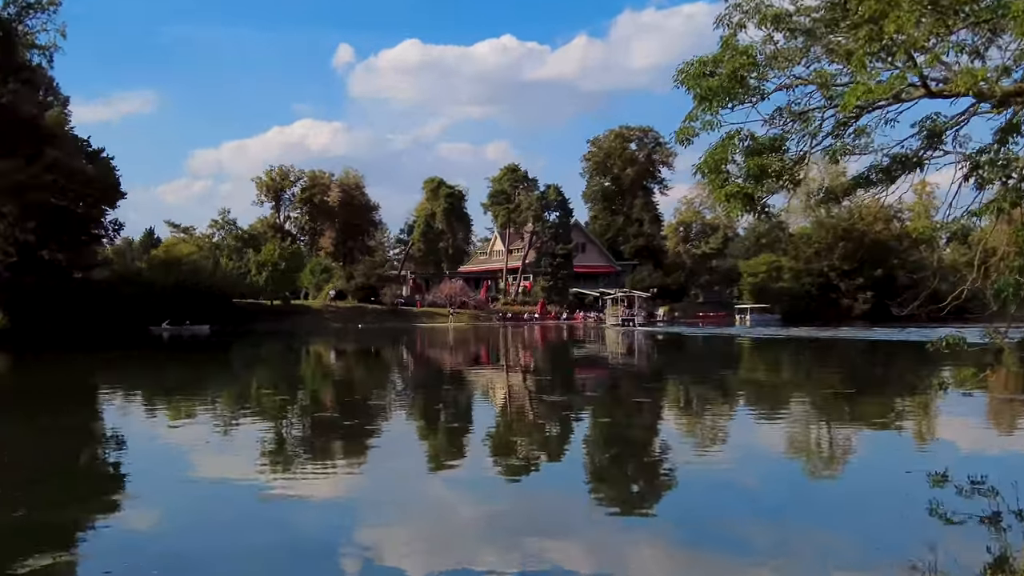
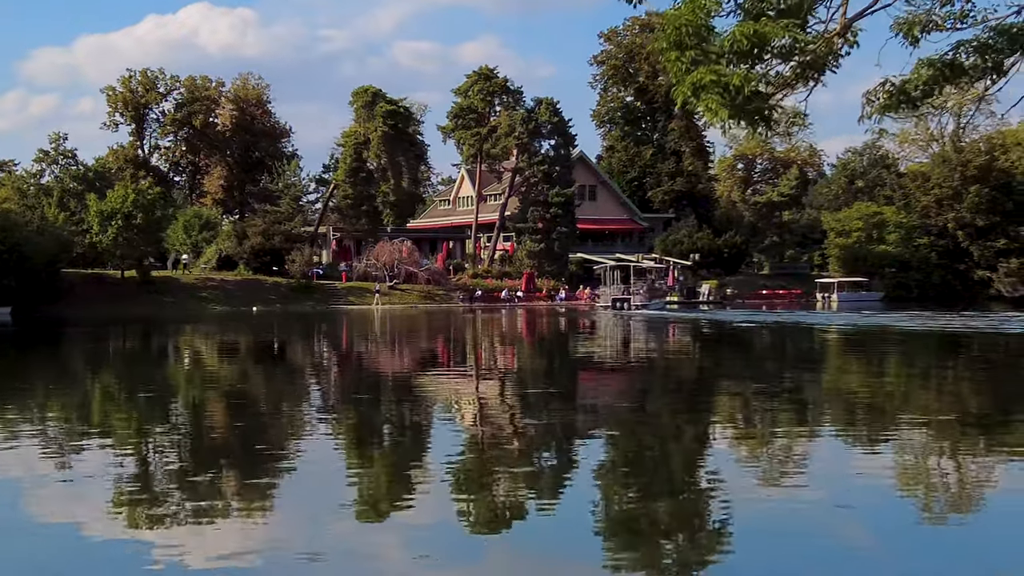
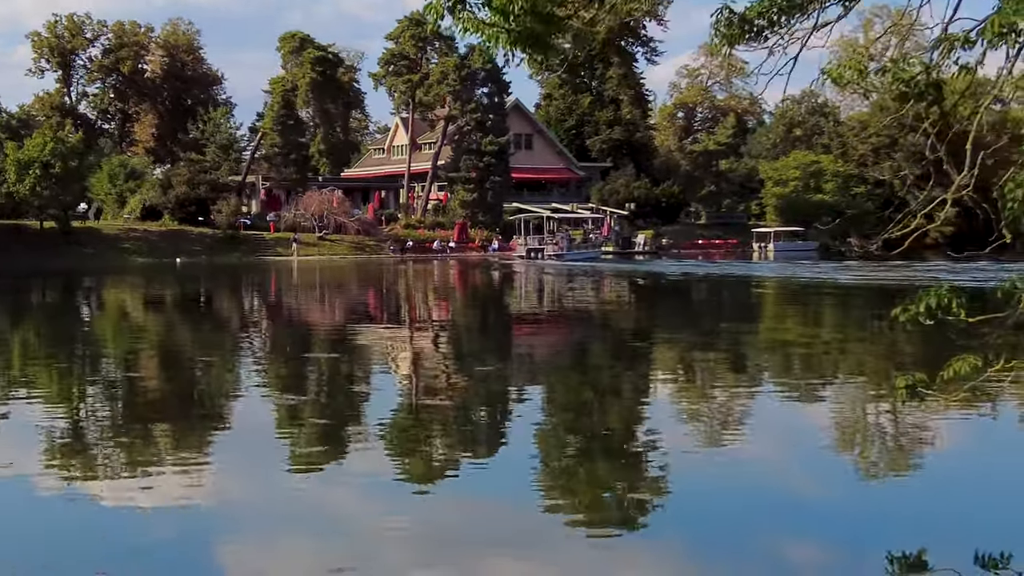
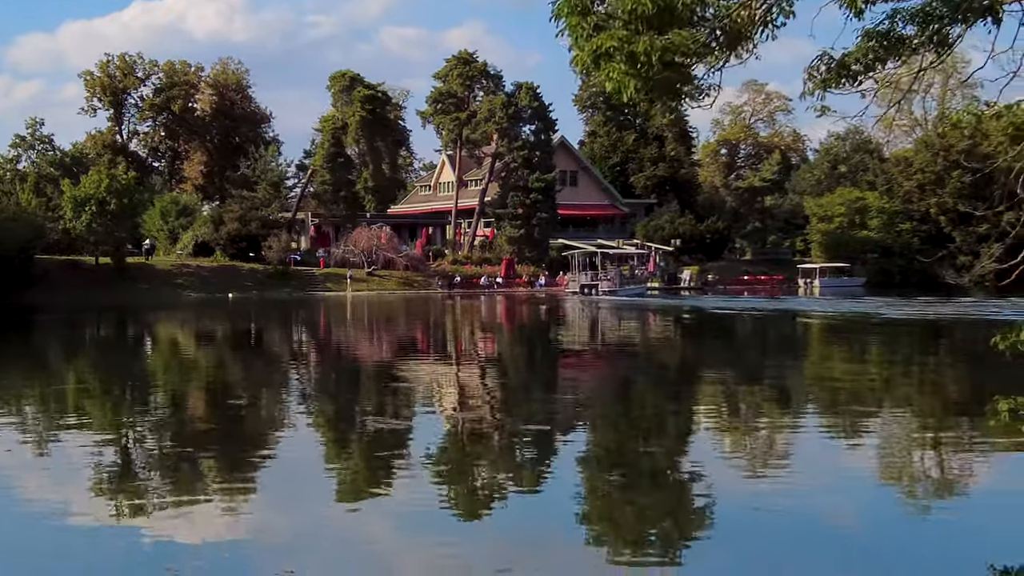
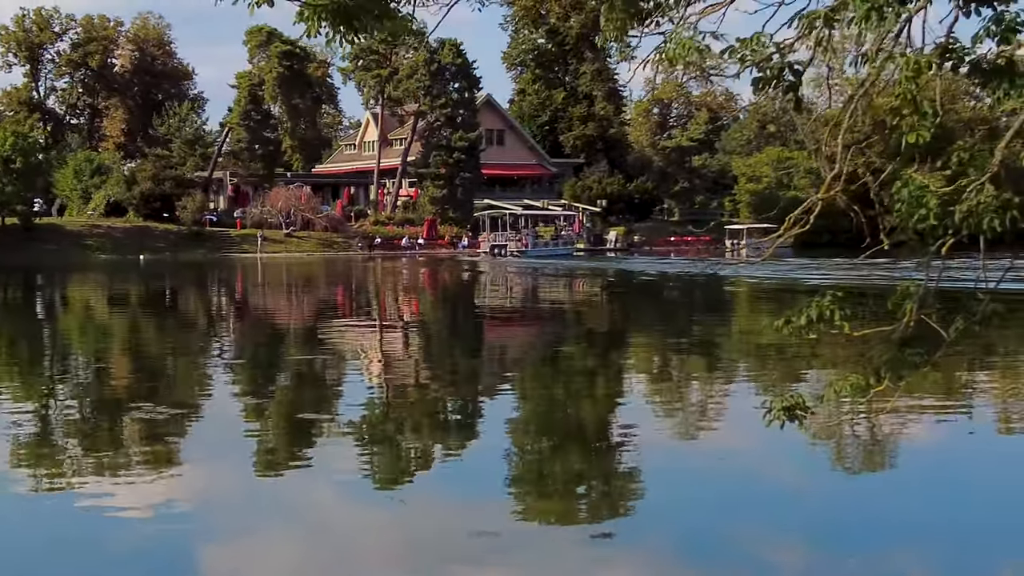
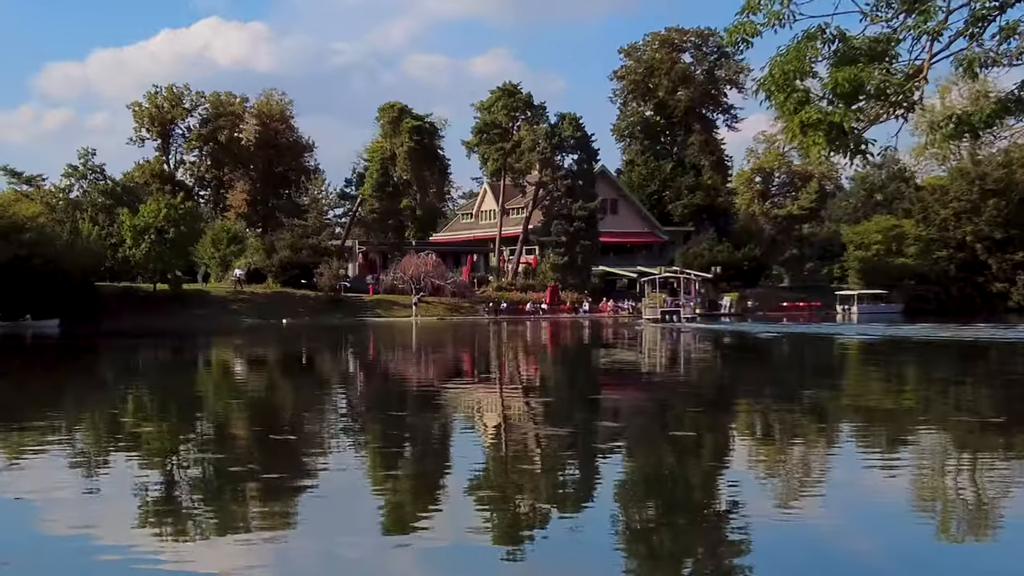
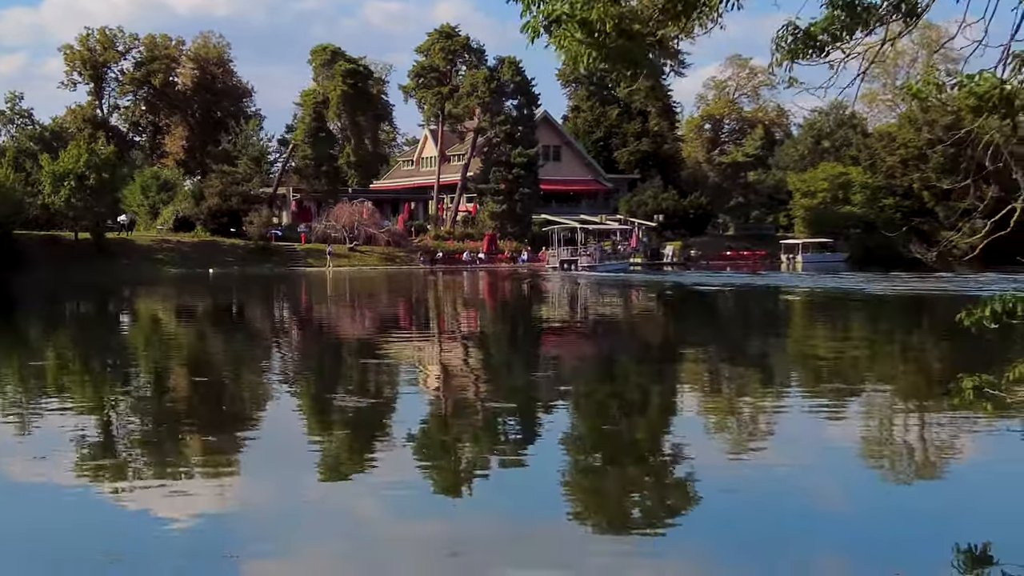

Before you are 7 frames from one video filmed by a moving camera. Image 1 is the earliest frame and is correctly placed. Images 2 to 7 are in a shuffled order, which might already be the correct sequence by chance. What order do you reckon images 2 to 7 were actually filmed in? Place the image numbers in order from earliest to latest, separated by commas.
6, 2, 4, 7, 3, 5
